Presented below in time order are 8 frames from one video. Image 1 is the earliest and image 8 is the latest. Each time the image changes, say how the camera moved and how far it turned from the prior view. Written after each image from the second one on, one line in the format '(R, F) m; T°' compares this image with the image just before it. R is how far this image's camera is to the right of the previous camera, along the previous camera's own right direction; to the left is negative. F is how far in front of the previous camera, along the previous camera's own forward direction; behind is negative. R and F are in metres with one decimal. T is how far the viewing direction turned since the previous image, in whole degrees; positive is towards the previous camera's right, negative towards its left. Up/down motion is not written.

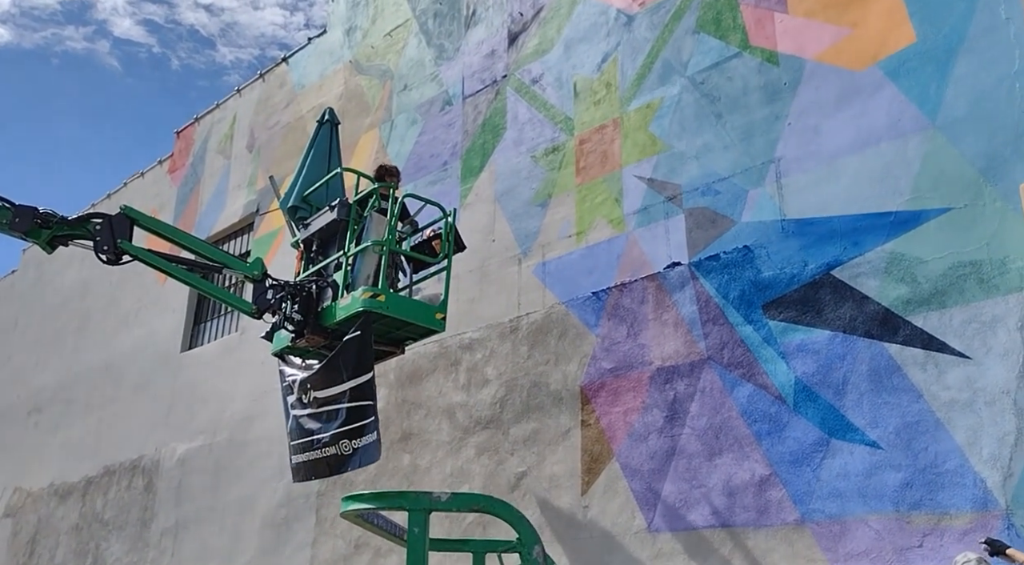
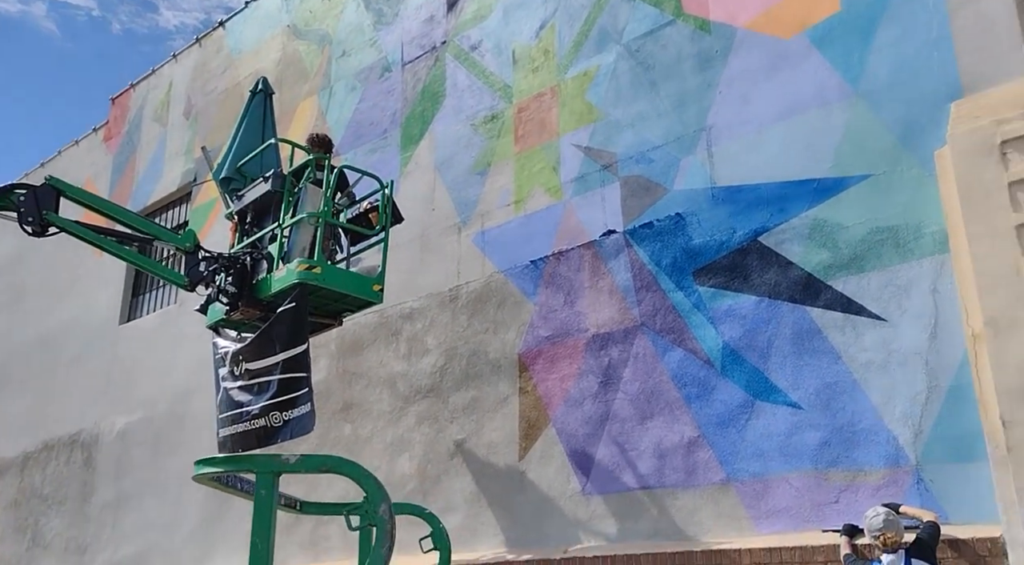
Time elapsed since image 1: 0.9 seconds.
(+0.2, -0.1) m; +3°
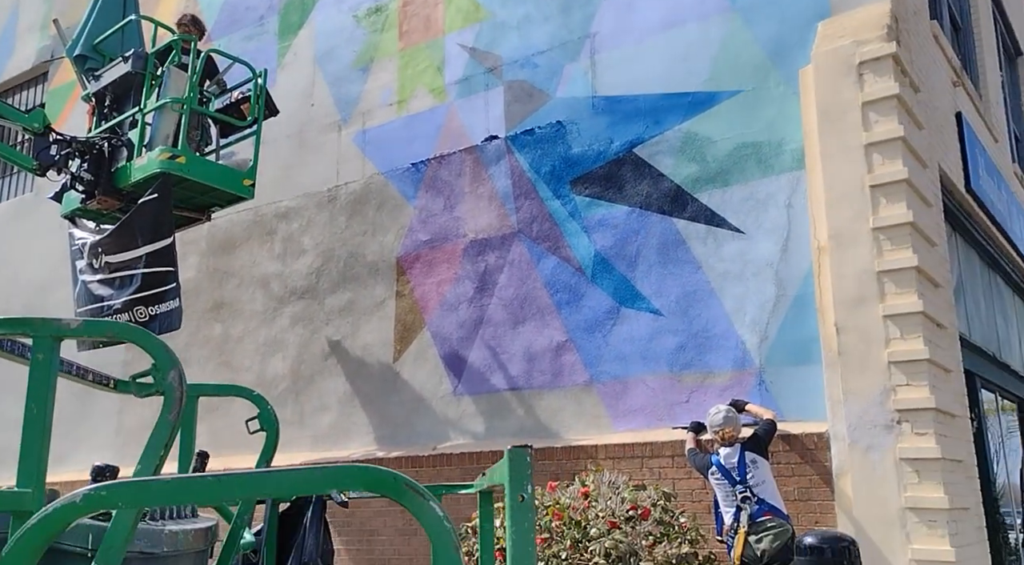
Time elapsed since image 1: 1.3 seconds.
(+0.2, 0.0) m; +7°
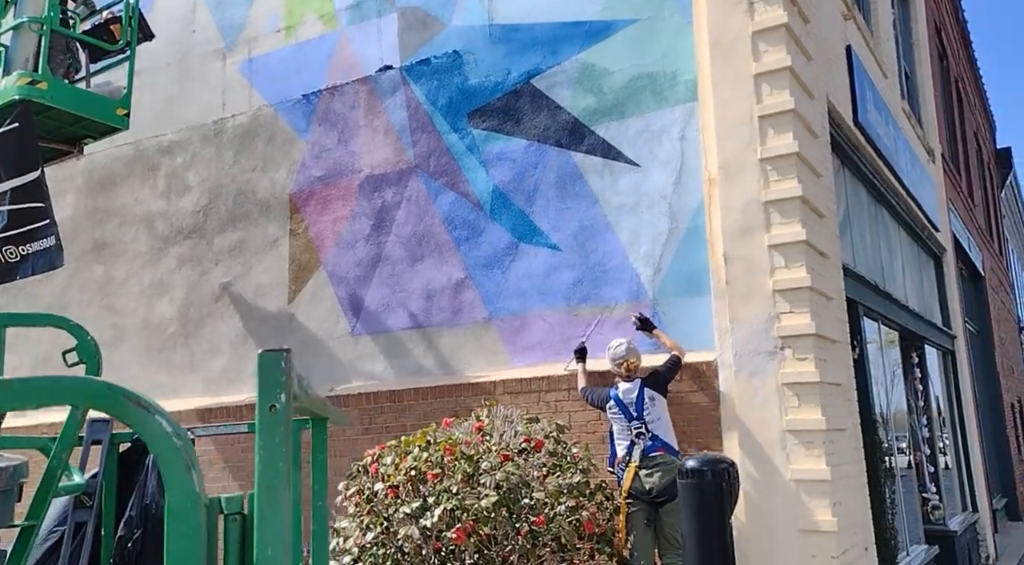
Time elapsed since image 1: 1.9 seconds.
(+0.2, +0.1) m; +5°
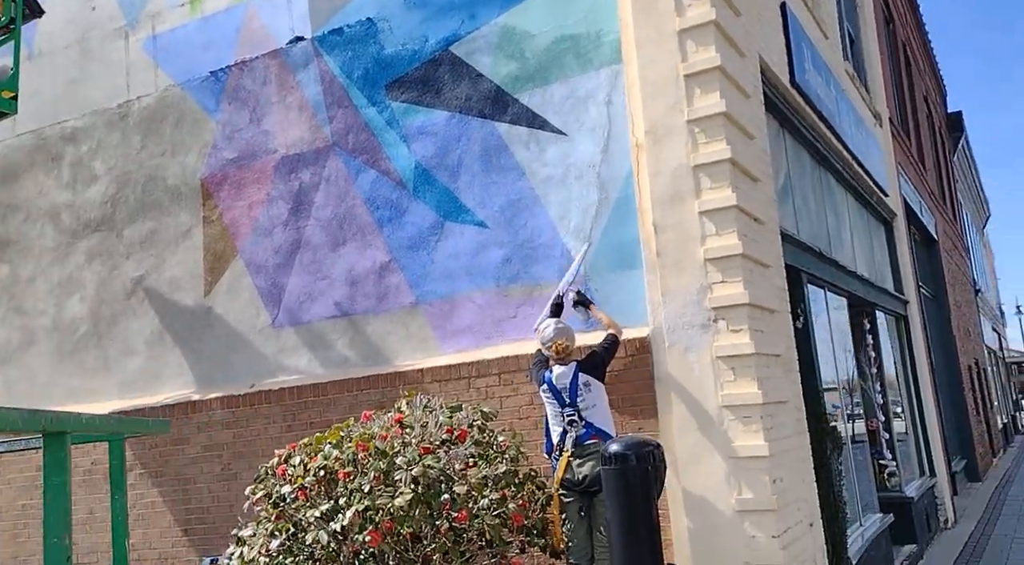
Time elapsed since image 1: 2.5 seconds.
(+0.3, +0.4) m; +2°
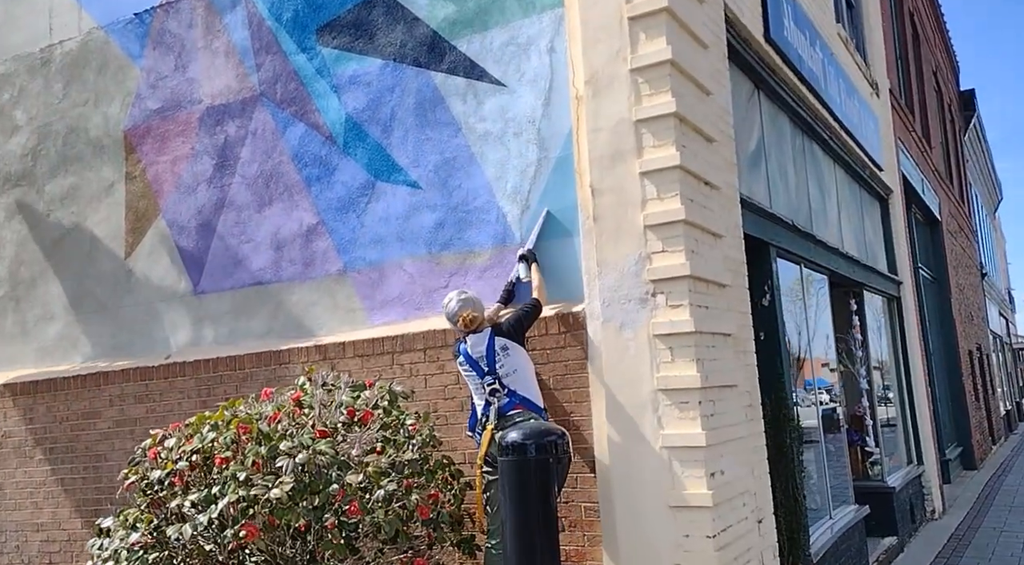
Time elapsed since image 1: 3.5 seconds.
(+0.5, +0.6) m; -1°
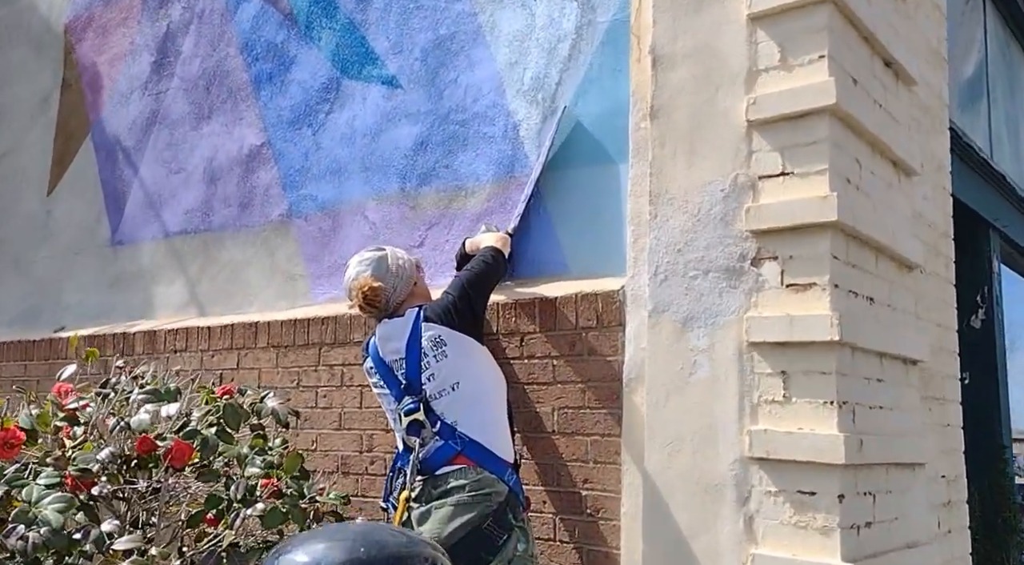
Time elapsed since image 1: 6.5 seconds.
(+0.6, +2.5) m; -10°
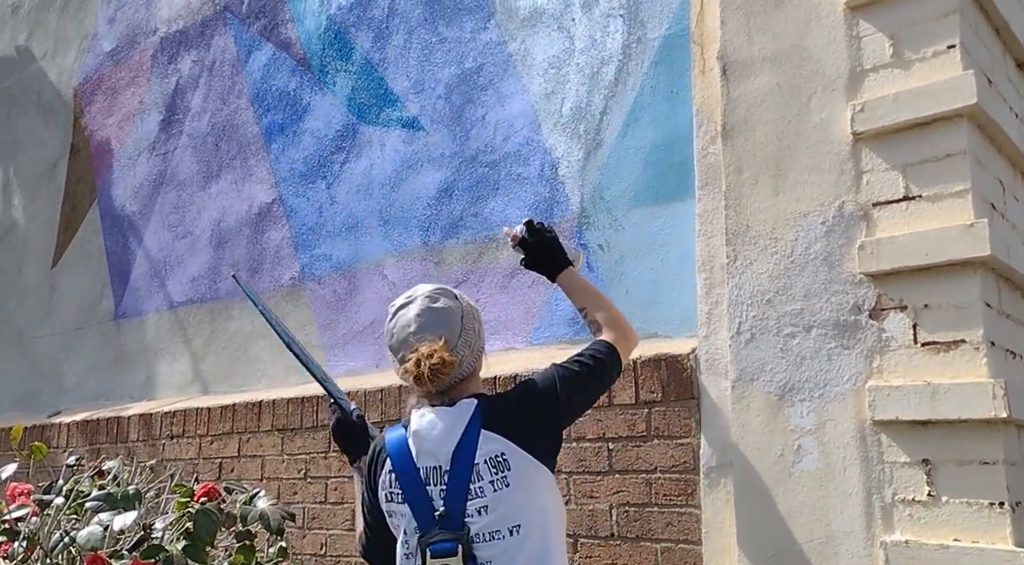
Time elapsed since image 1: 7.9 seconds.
(0.0, +0.5) m; -3°
